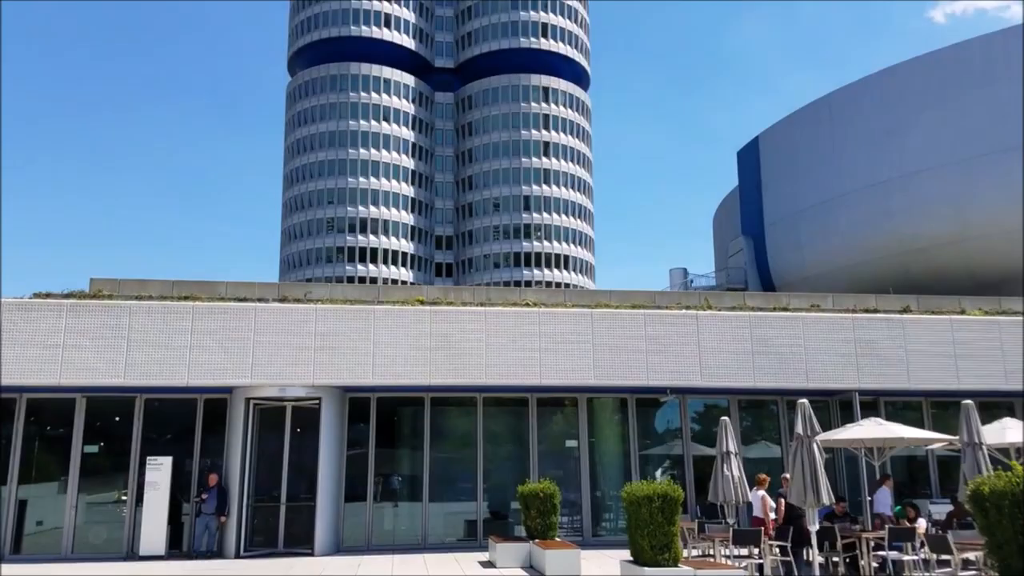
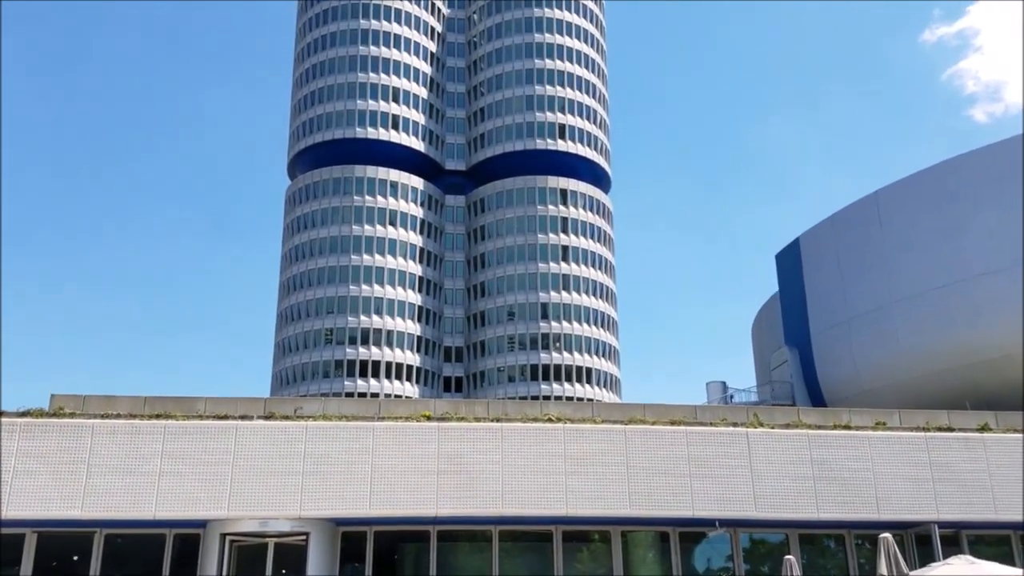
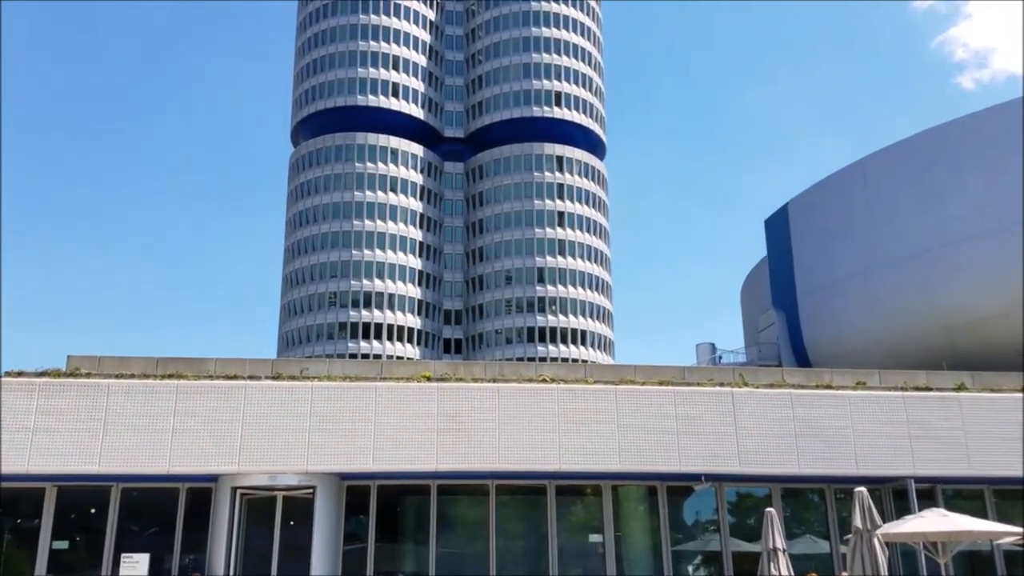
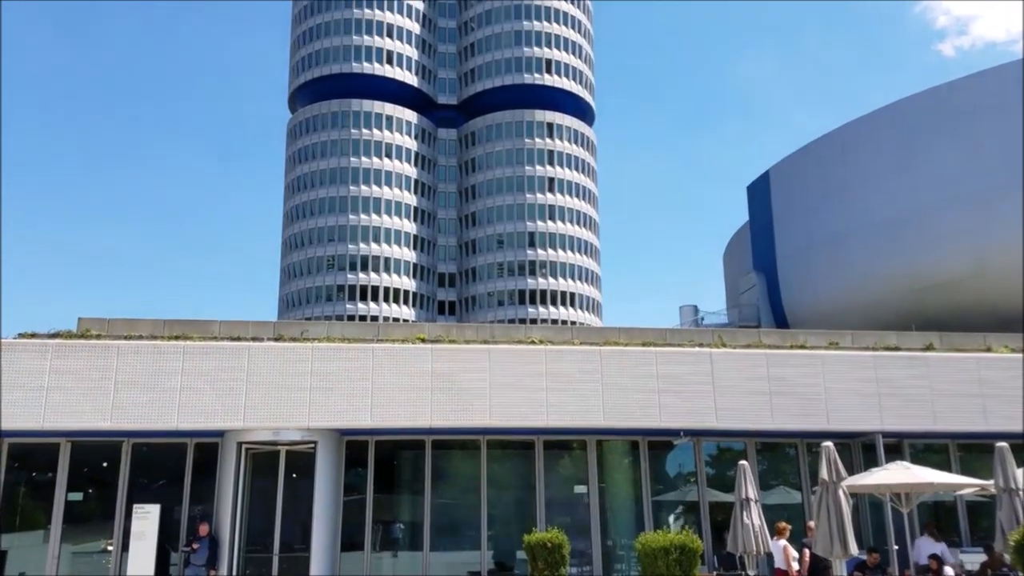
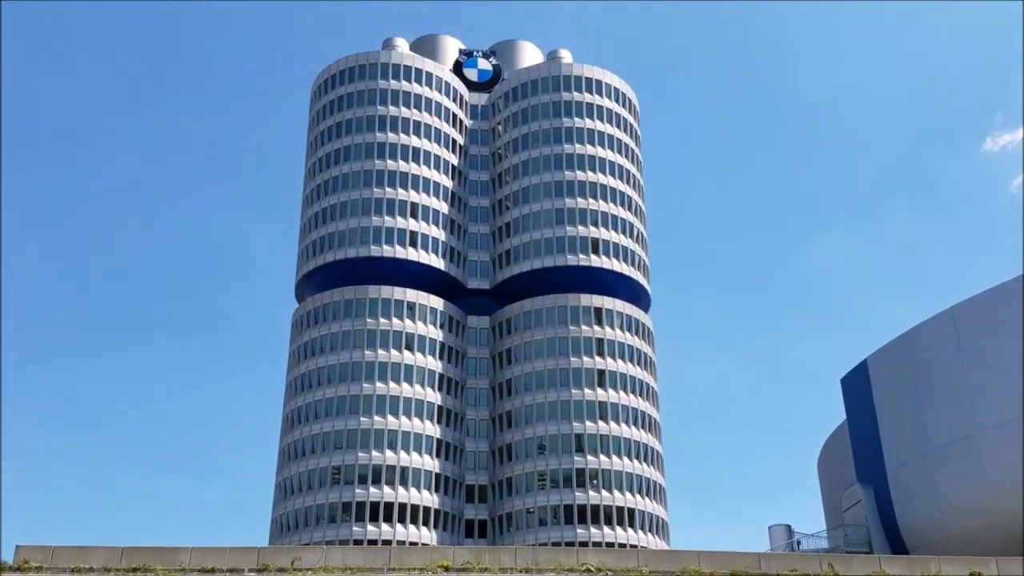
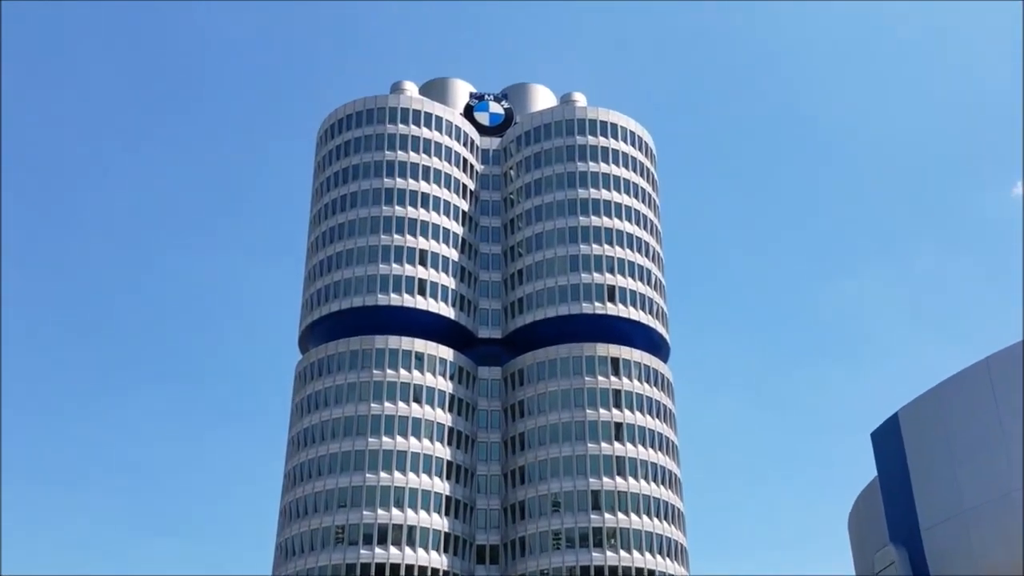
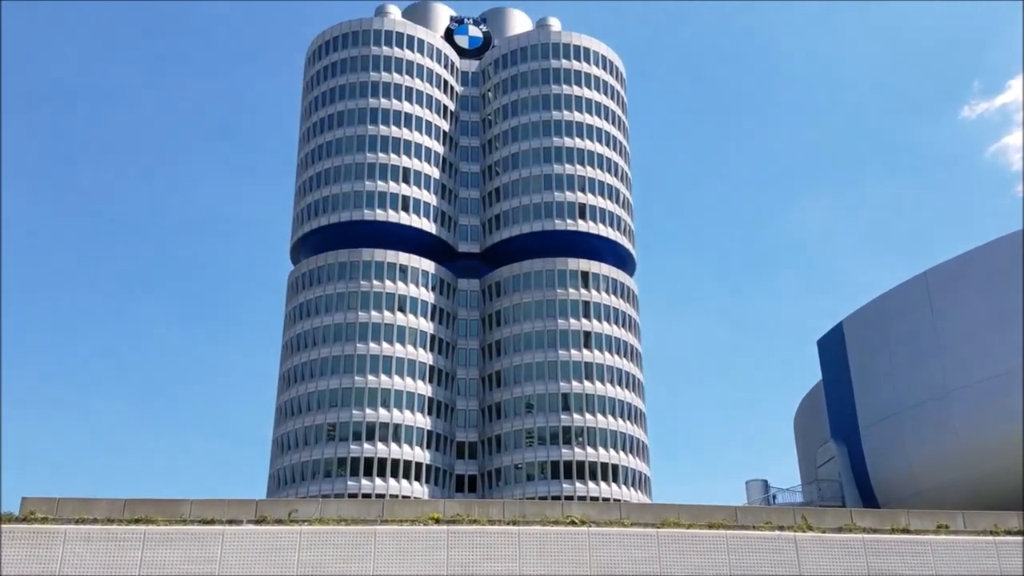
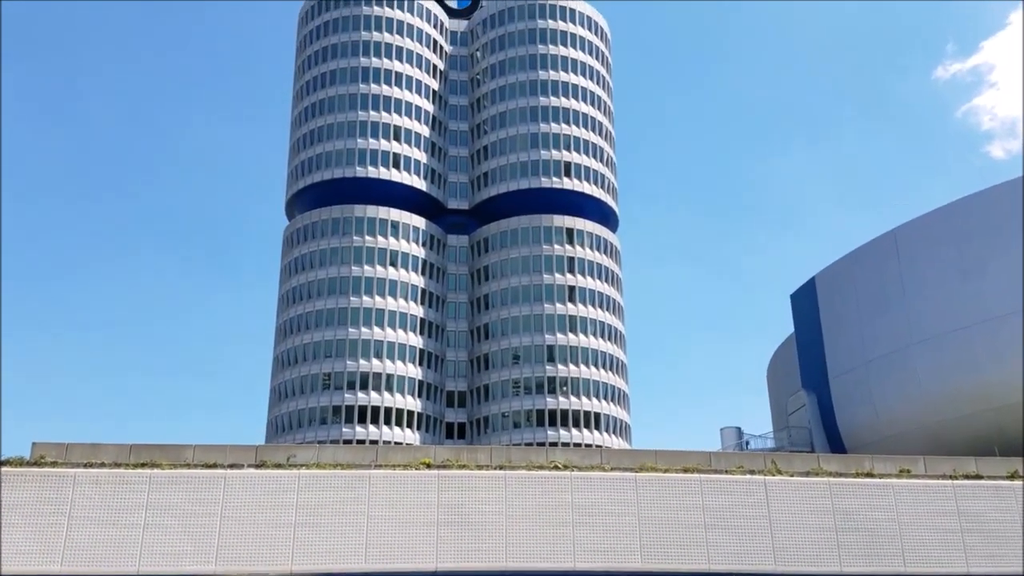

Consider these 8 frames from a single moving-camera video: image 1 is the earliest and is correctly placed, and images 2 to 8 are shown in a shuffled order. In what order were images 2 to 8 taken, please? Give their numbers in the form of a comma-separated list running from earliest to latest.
4, 3, 2, 8, 7, 5, 6
